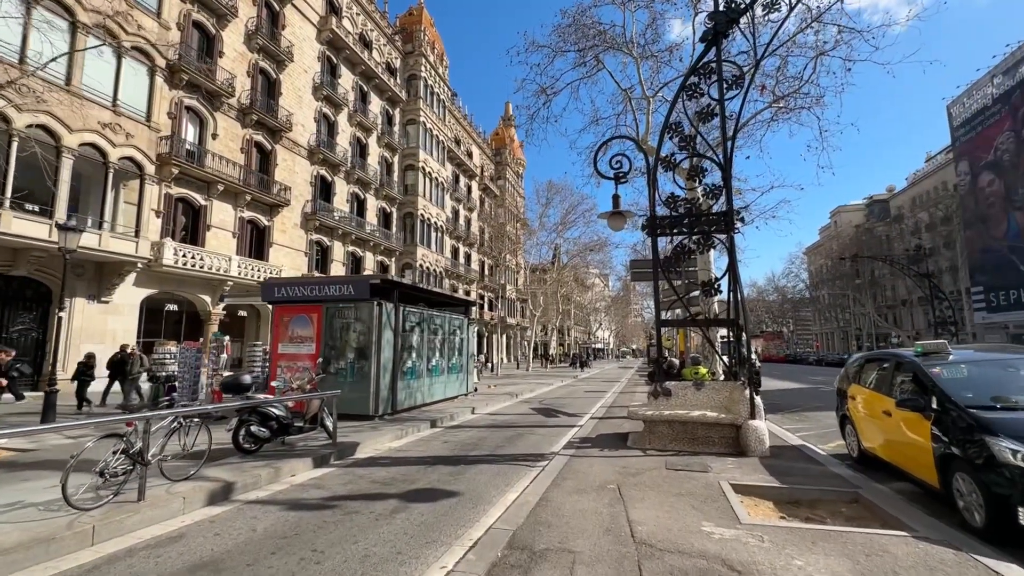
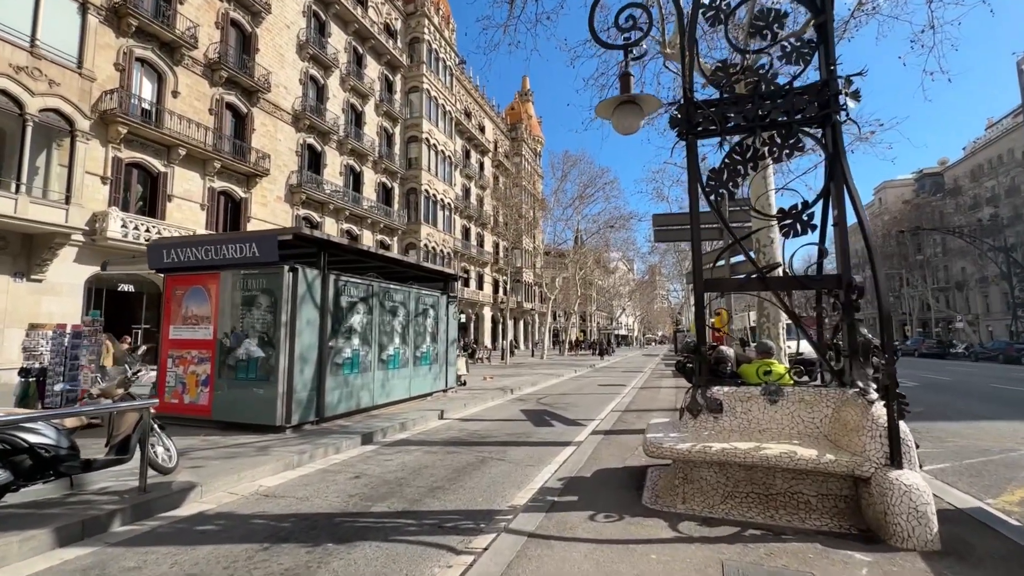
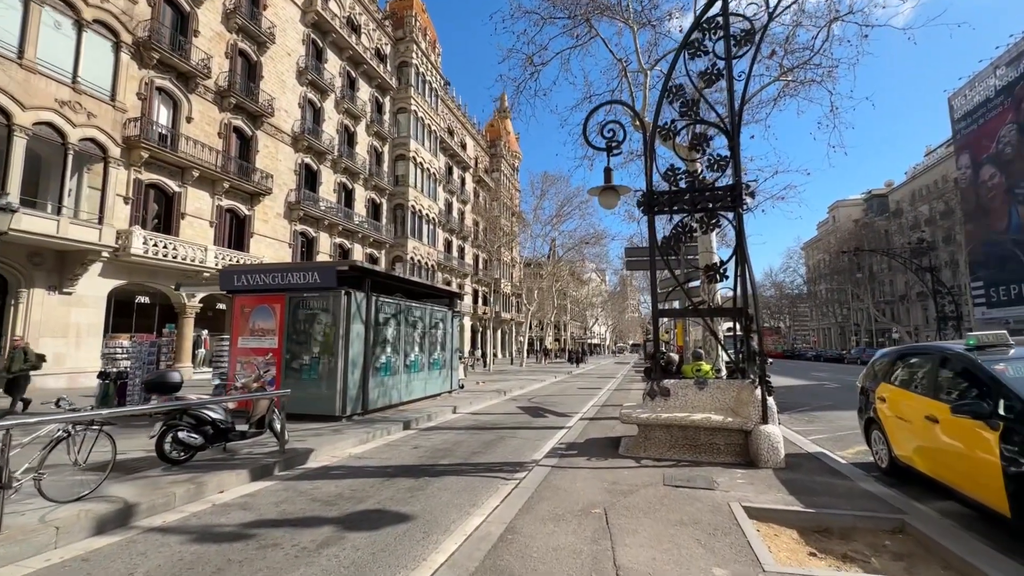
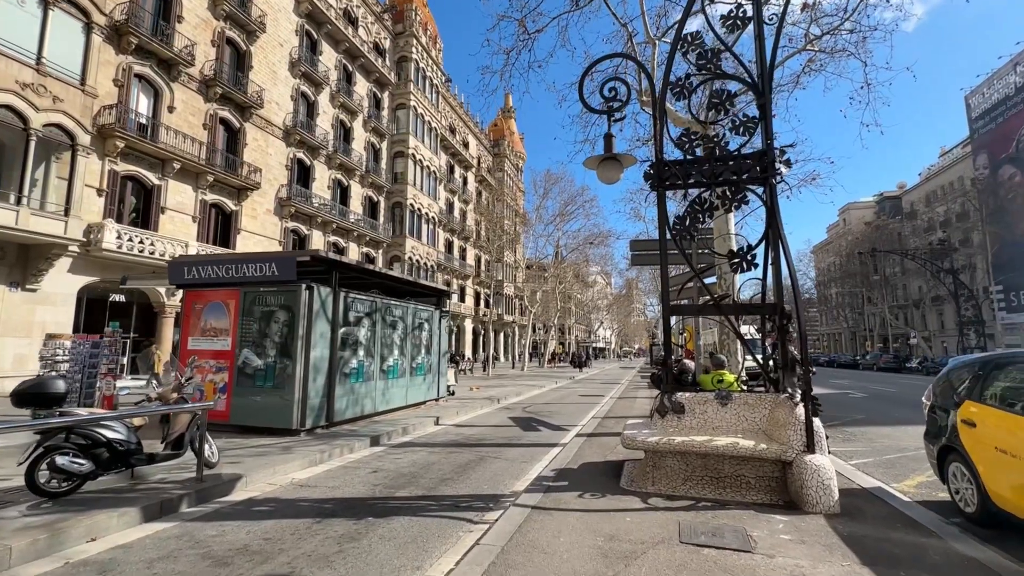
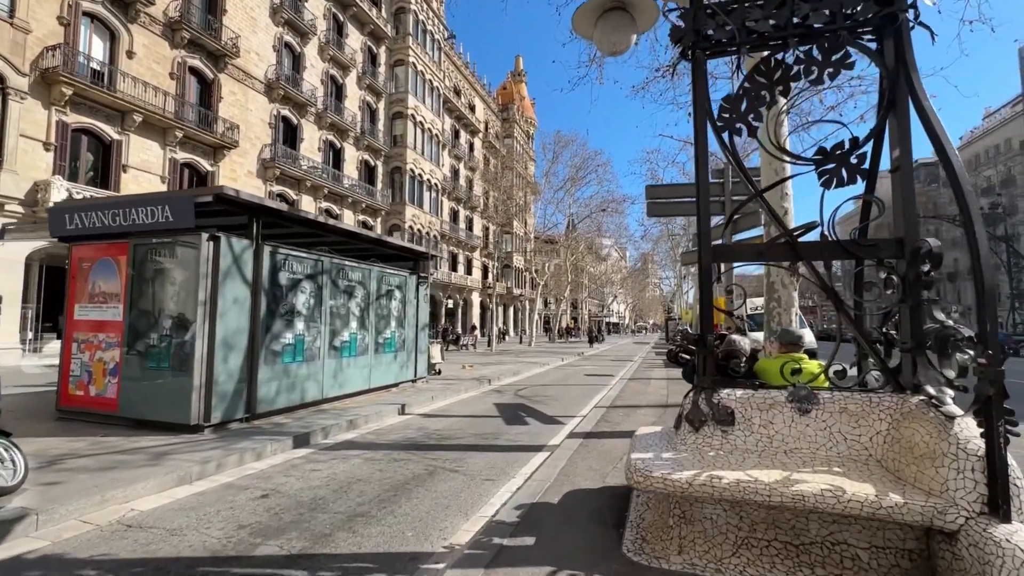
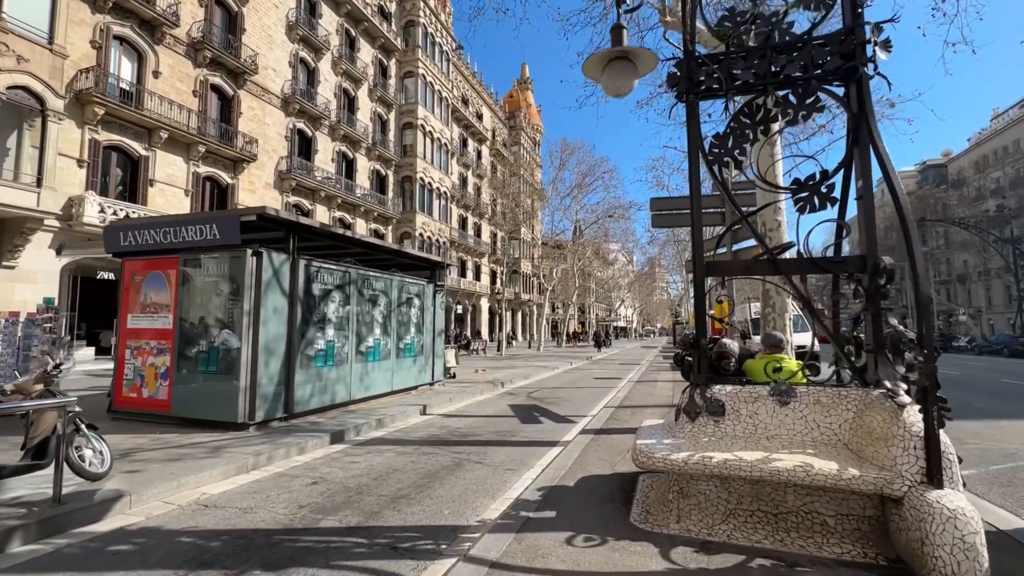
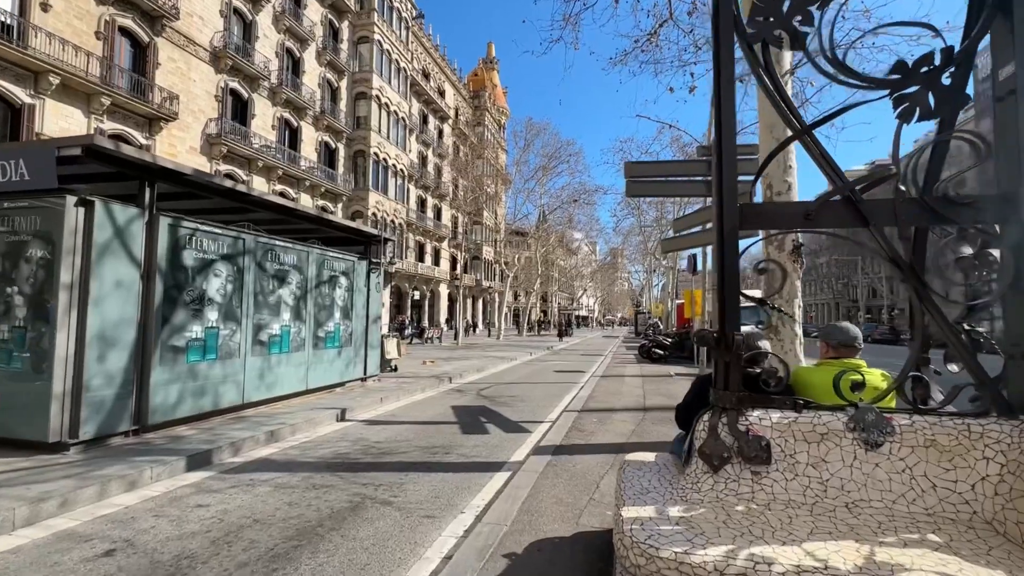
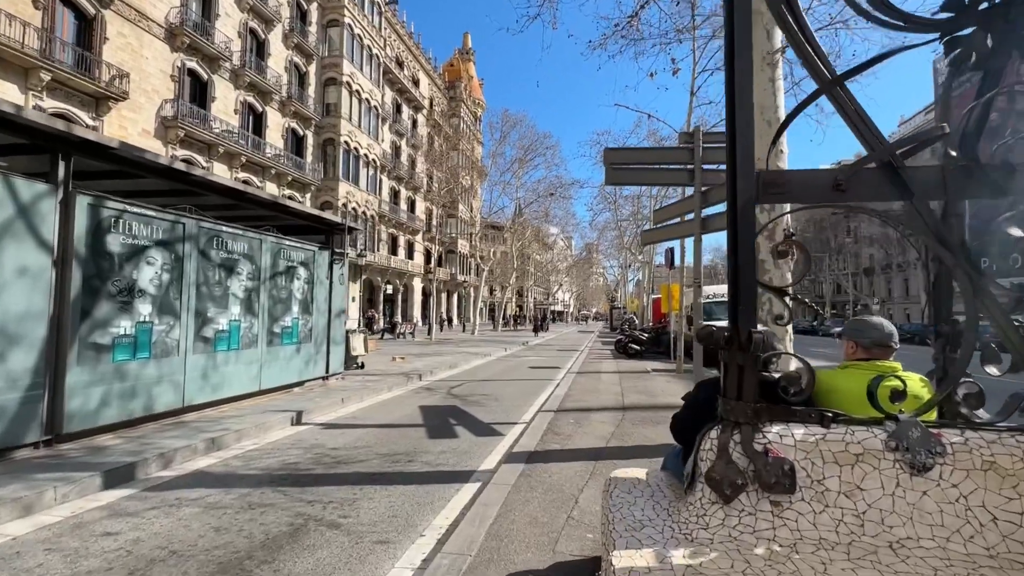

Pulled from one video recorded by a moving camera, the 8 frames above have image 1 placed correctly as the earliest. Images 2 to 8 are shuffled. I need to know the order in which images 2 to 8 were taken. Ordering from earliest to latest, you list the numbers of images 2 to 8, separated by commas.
3, 4, 2, 6, 5, 7, 8
